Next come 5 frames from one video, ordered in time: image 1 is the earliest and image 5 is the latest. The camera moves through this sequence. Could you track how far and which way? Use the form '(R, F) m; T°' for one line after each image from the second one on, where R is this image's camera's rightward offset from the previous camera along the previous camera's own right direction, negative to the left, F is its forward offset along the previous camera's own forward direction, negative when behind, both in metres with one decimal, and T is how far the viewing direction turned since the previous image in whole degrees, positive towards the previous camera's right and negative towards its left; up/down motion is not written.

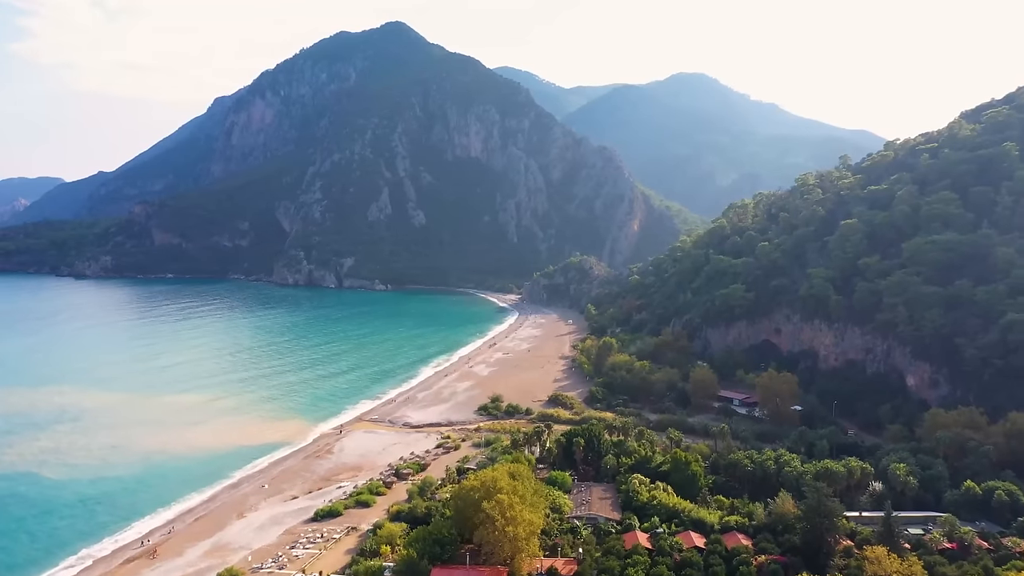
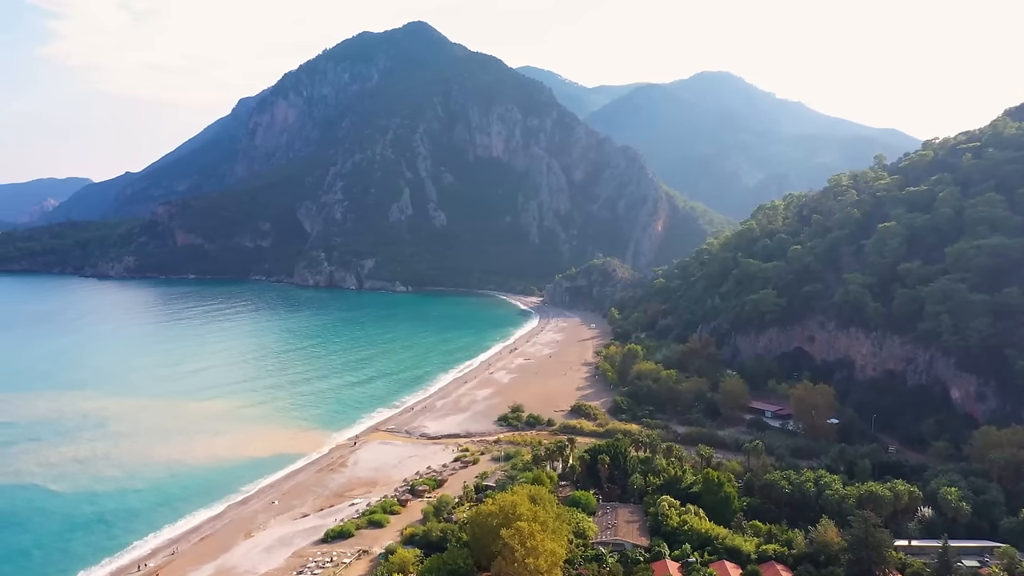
(-0.1, +2.2) m; -2°
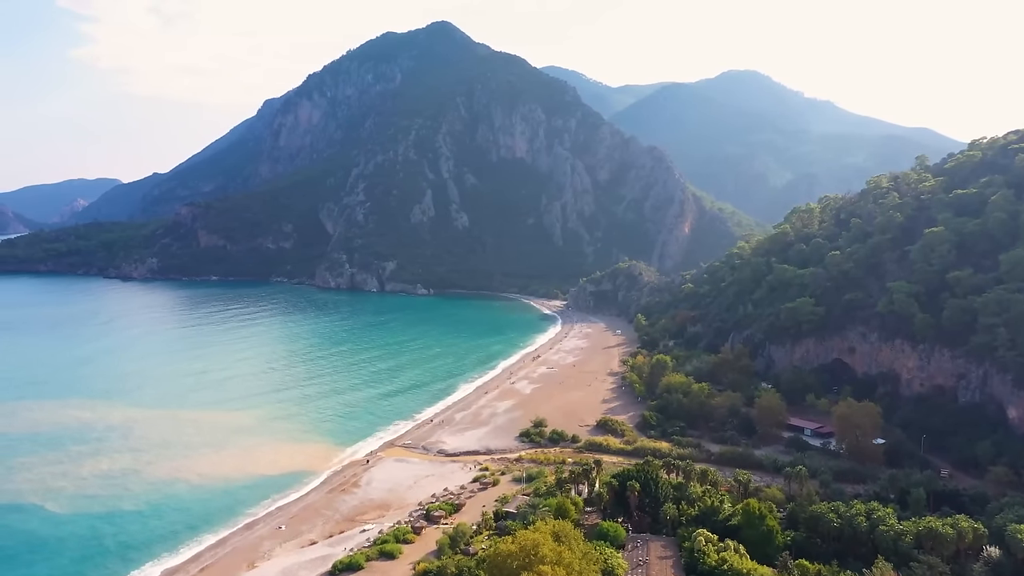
(-0.1, +2.9) m; -2°
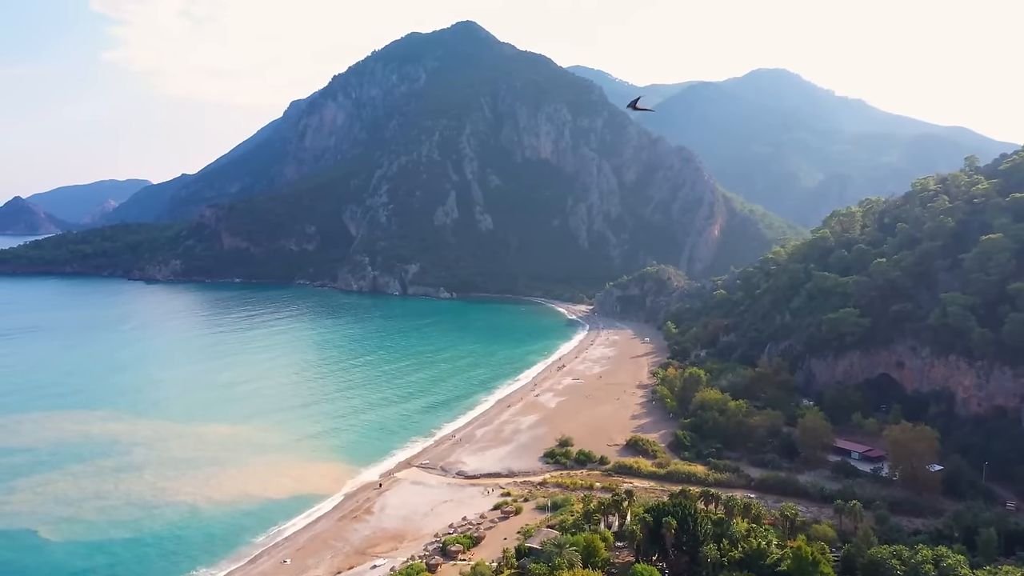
(-0.1, +3.2) m; -2°
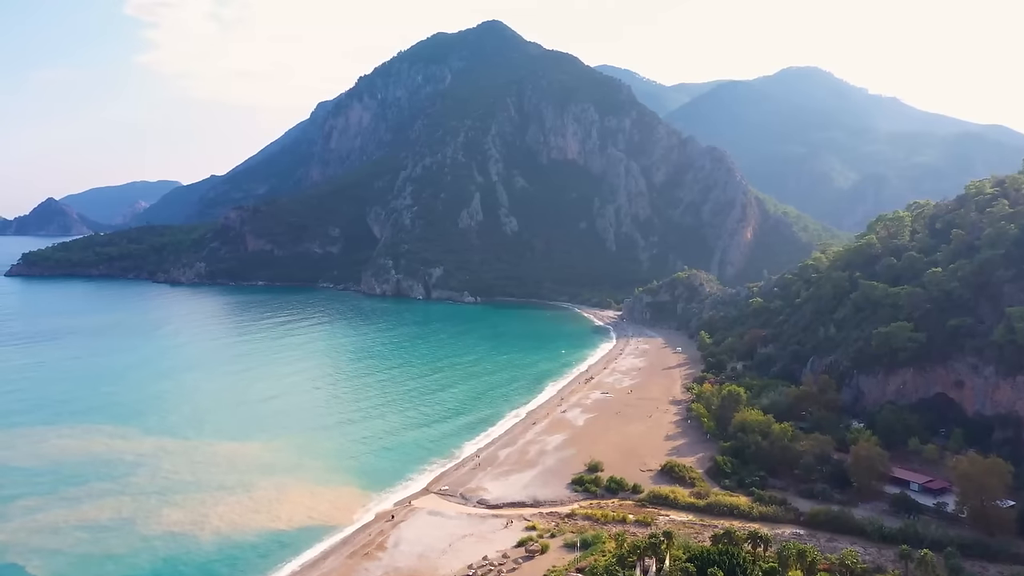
(-0.1, +3.6) m; -2°
